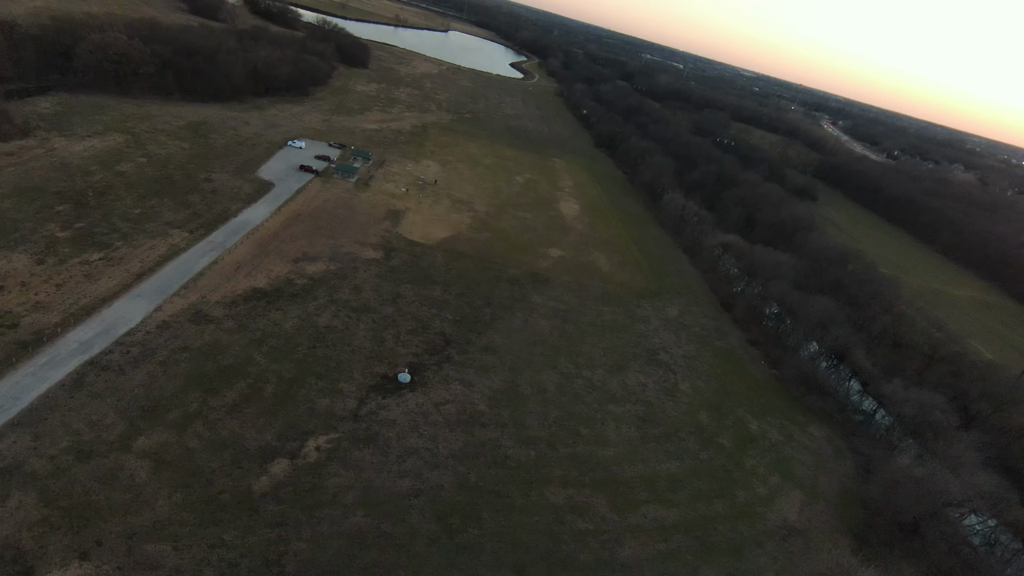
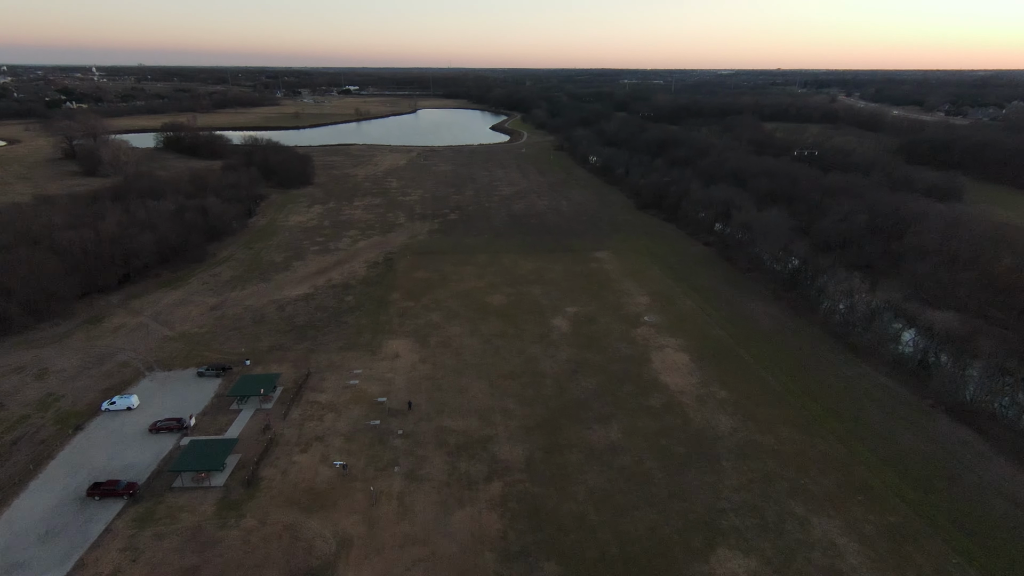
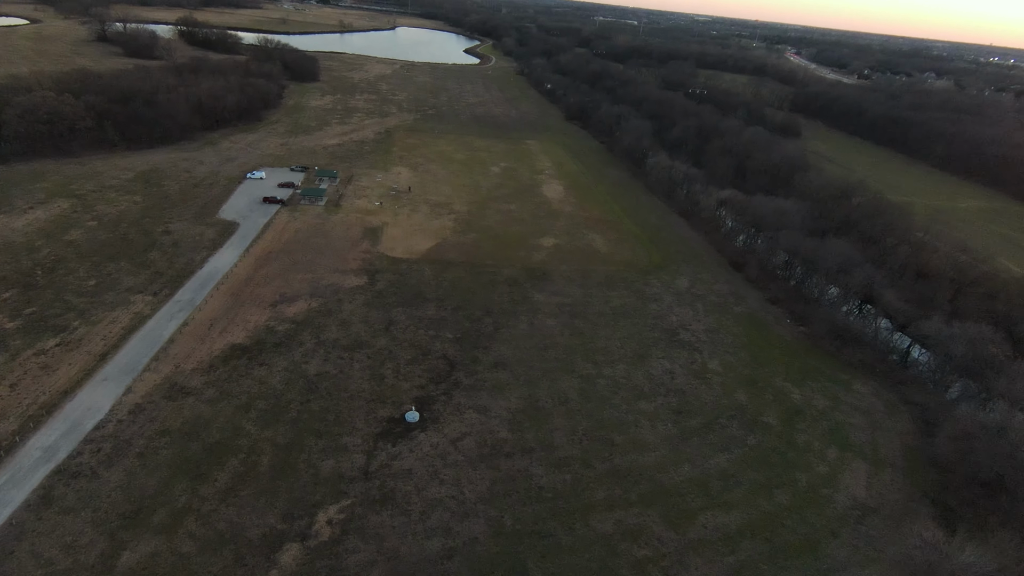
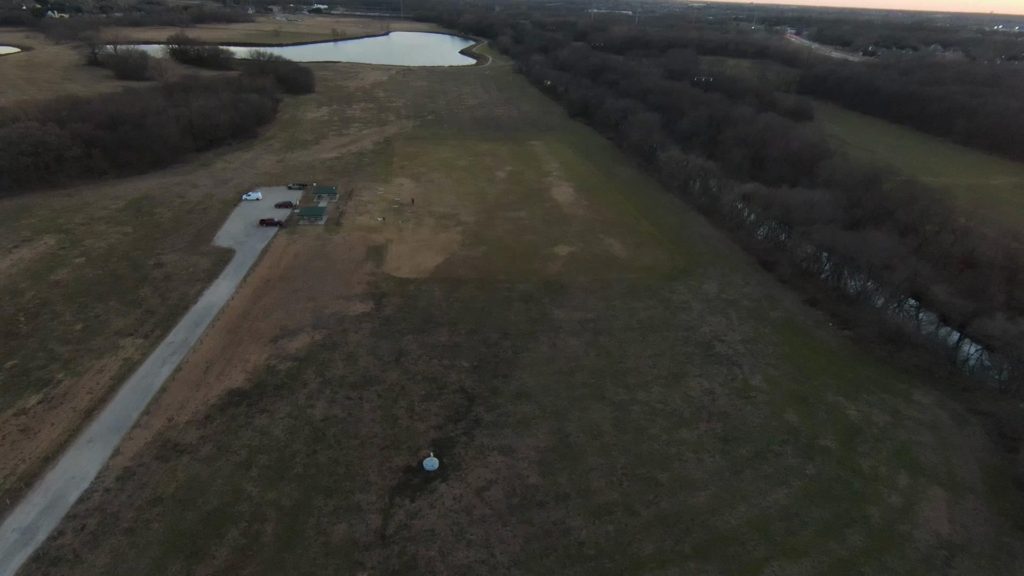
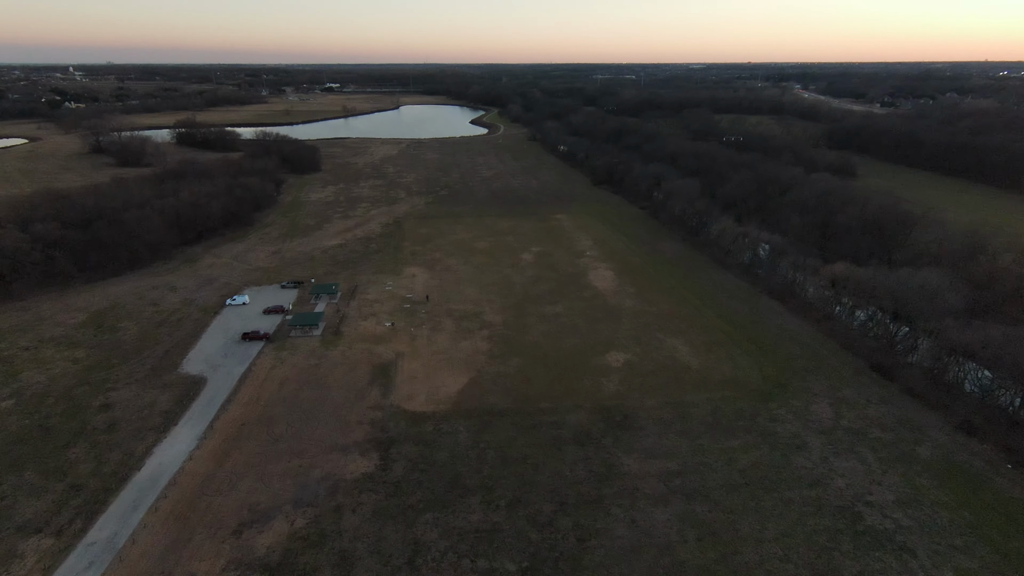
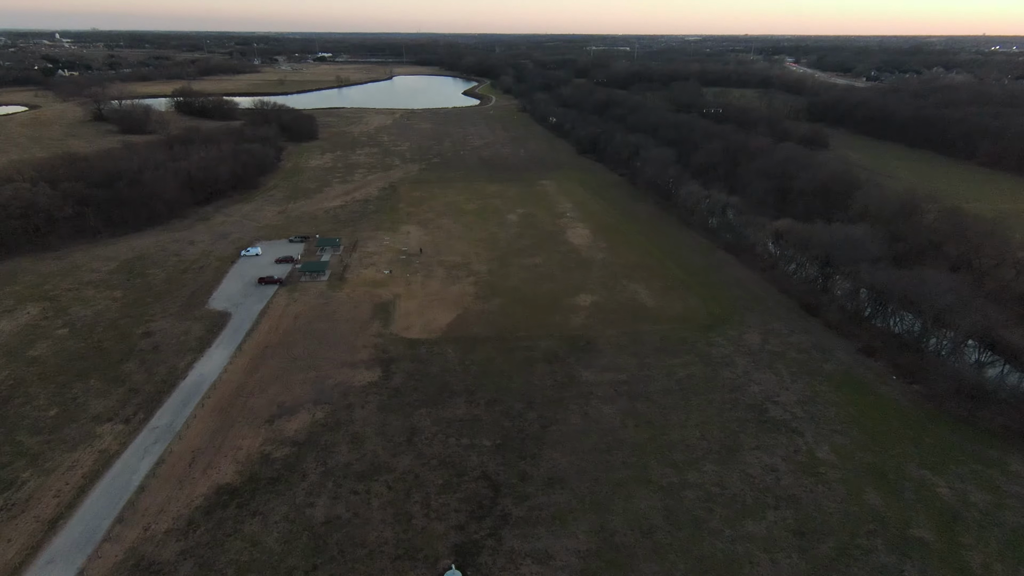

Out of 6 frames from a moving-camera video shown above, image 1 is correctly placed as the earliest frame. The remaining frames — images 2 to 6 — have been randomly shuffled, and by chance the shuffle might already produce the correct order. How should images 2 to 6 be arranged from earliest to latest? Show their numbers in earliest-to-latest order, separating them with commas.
3, 4, 6, 5, 2
